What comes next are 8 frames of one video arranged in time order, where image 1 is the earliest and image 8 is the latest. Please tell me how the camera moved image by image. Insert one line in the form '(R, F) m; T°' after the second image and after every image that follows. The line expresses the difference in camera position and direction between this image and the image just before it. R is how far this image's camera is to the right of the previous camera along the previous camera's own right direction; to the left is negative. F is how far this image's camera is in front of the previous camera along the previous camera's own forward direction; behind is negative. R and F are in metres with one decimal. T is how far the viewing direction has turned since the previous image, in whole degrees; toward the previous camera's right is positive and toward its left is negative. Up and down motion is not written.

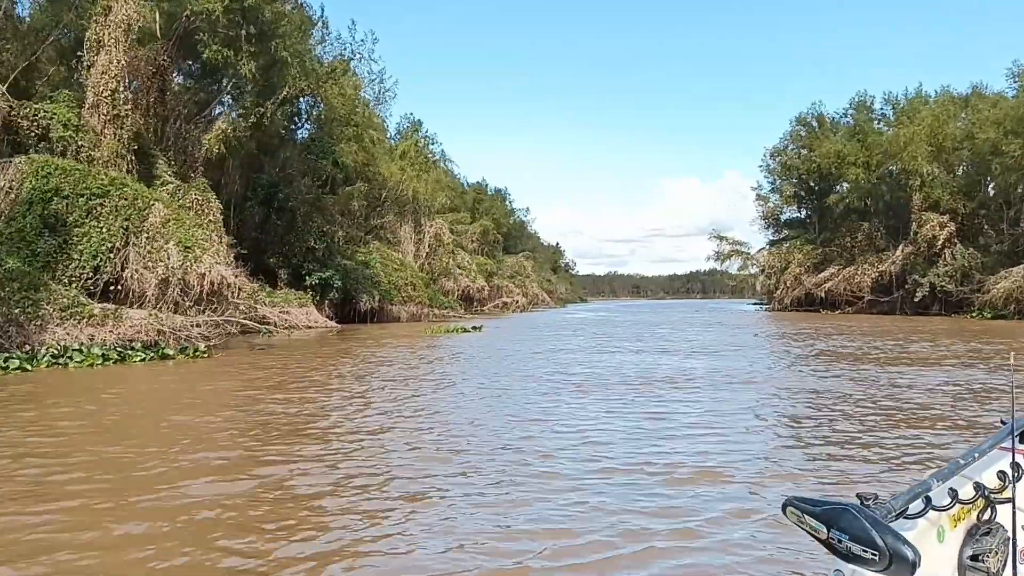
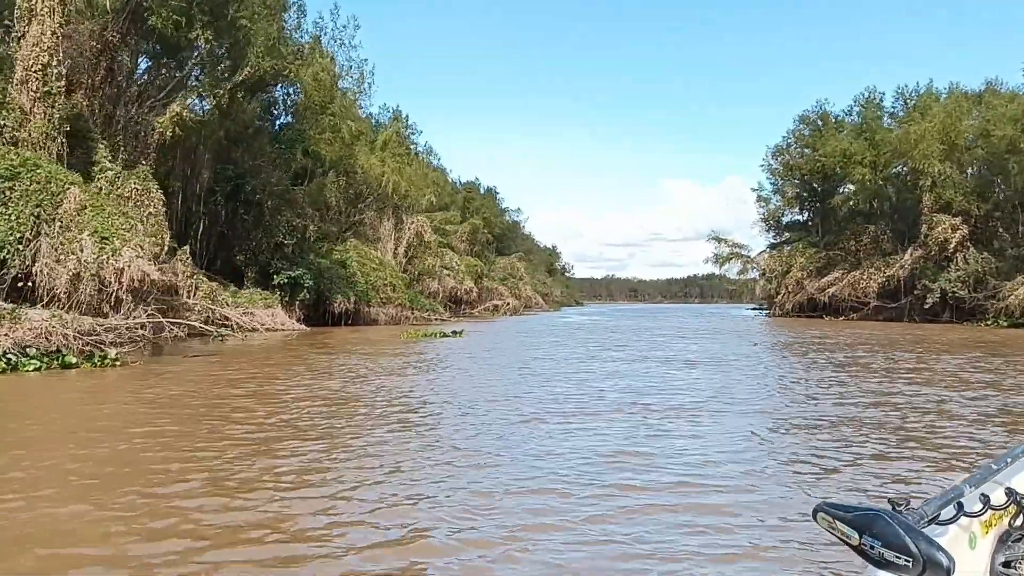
(+0.5, +2.2) m; 0°
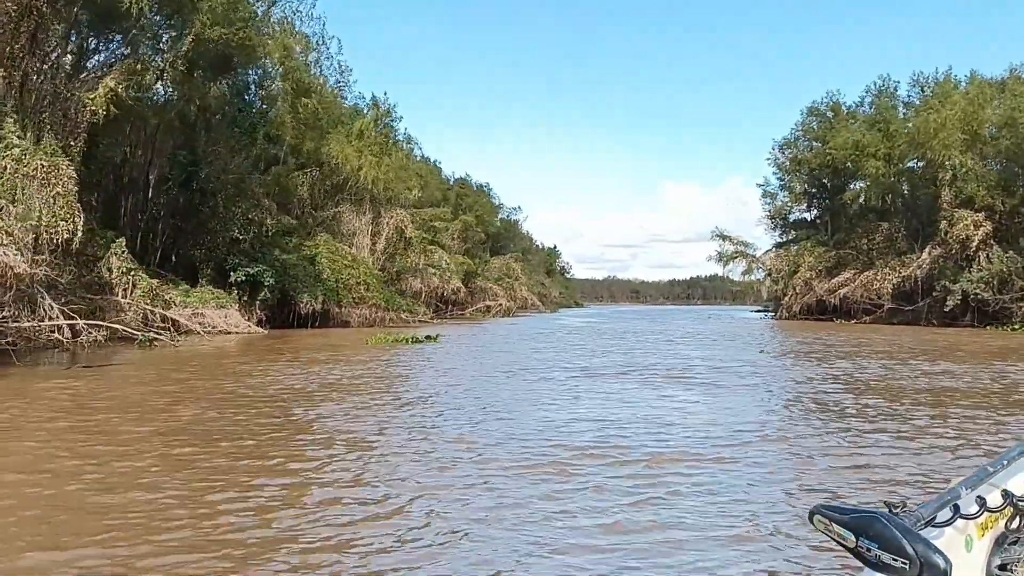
(+0.6, +2.7) m; 0°
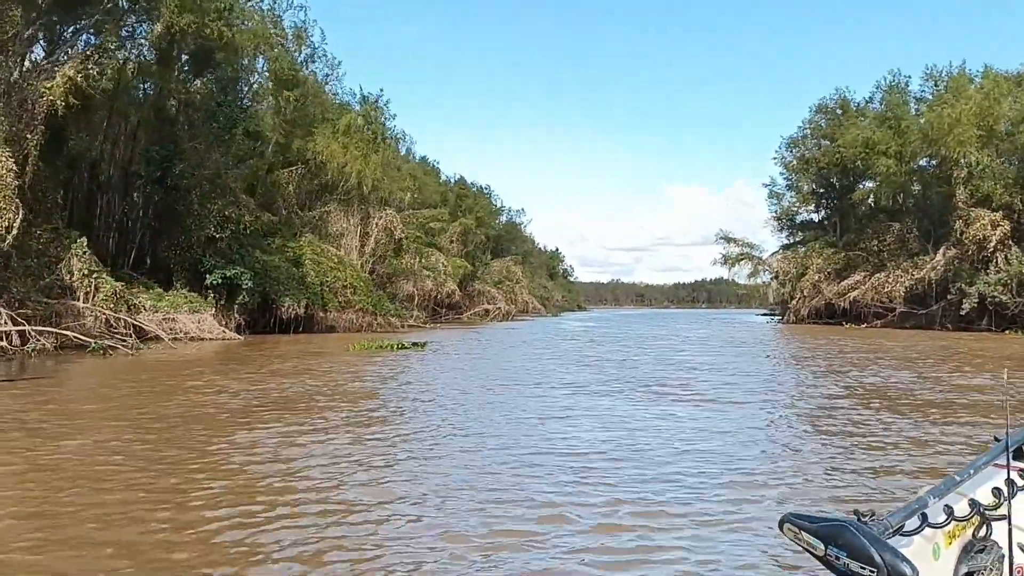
(+0.4, +1.4) m; 0°
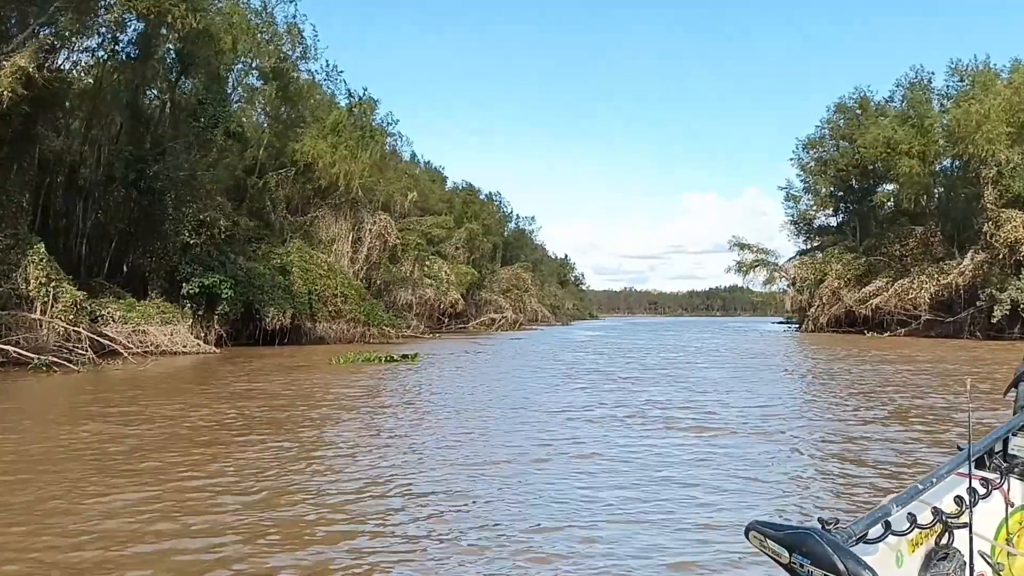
(+0.5, +1.7) m; -1°
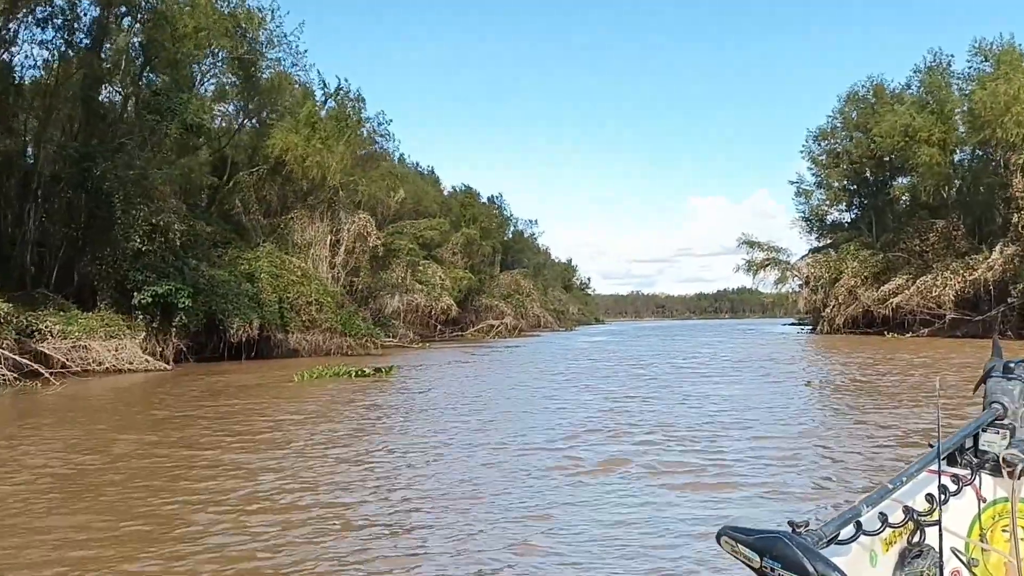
(+0.5, +2.3) m; -1°
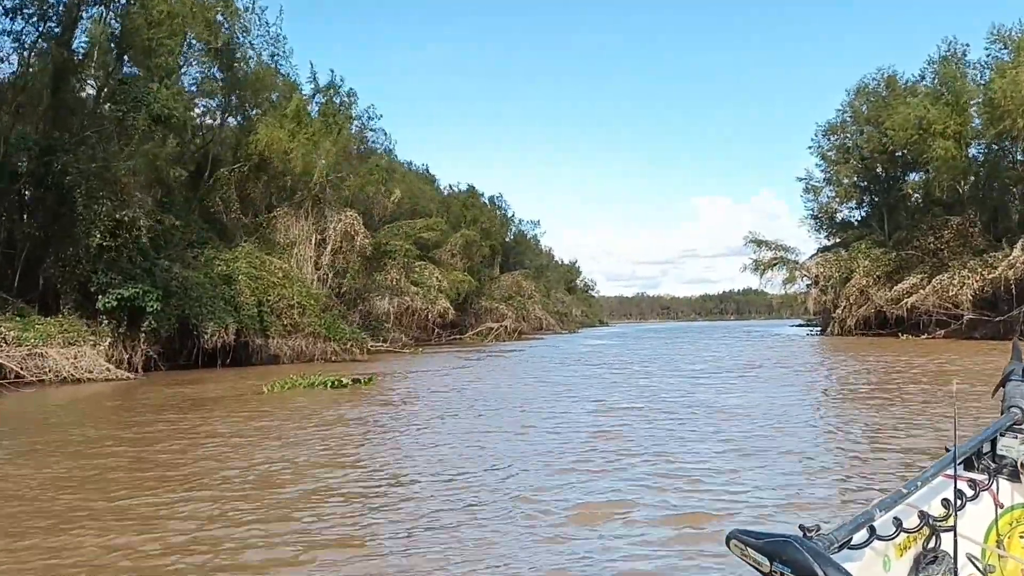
(+0.3, +1.4) m; 0°
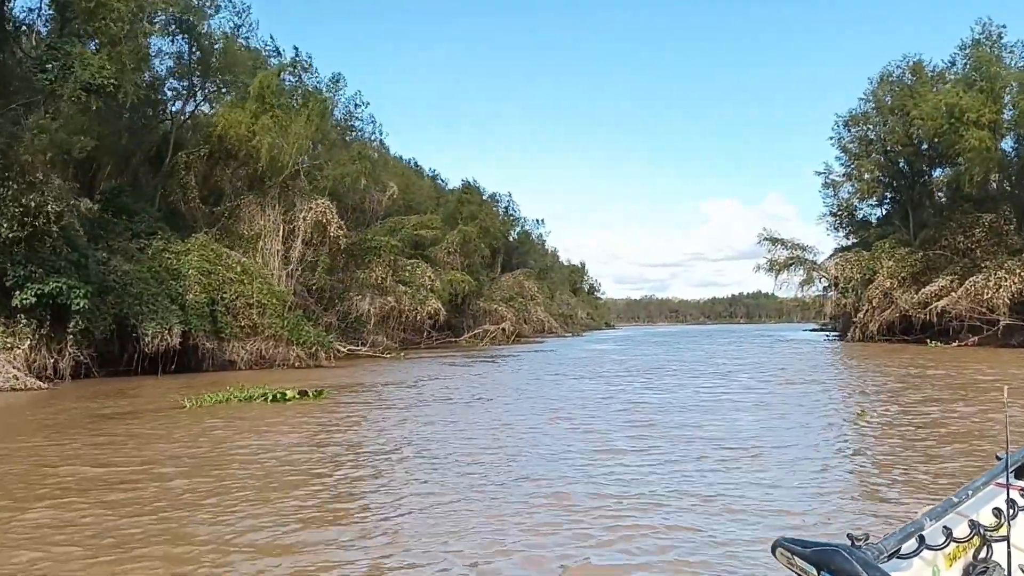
(+0.5, +2.7) m; -1°
